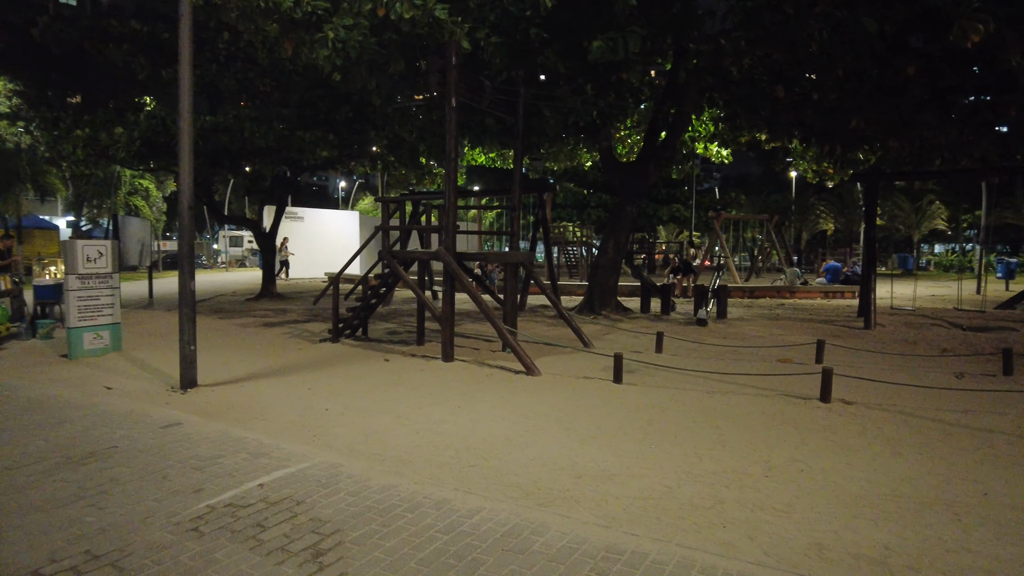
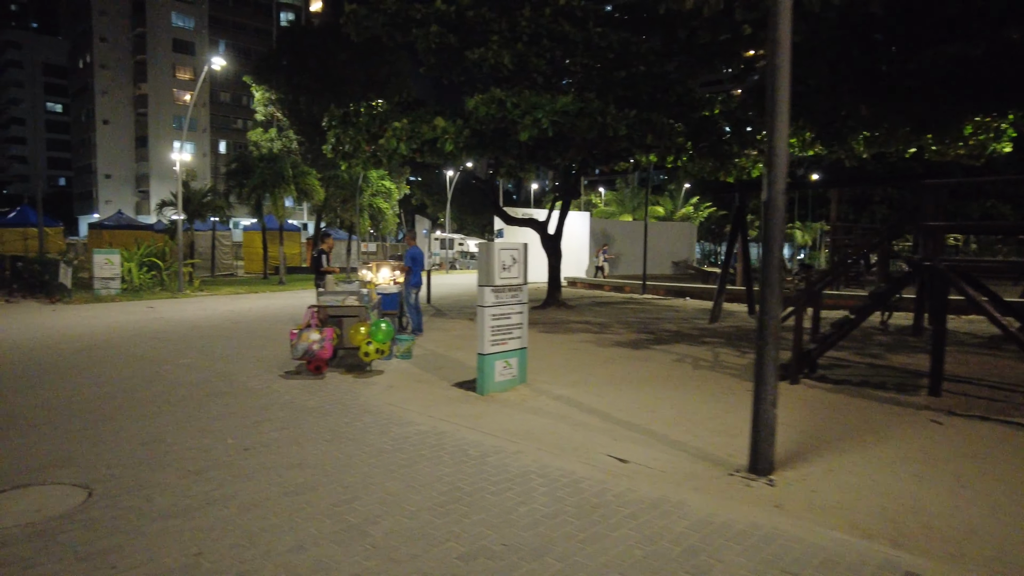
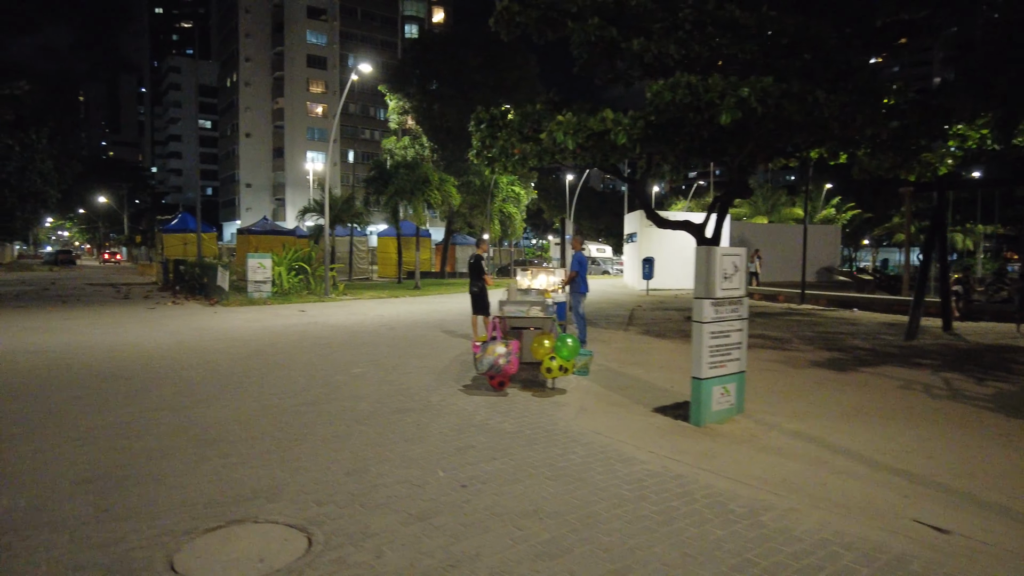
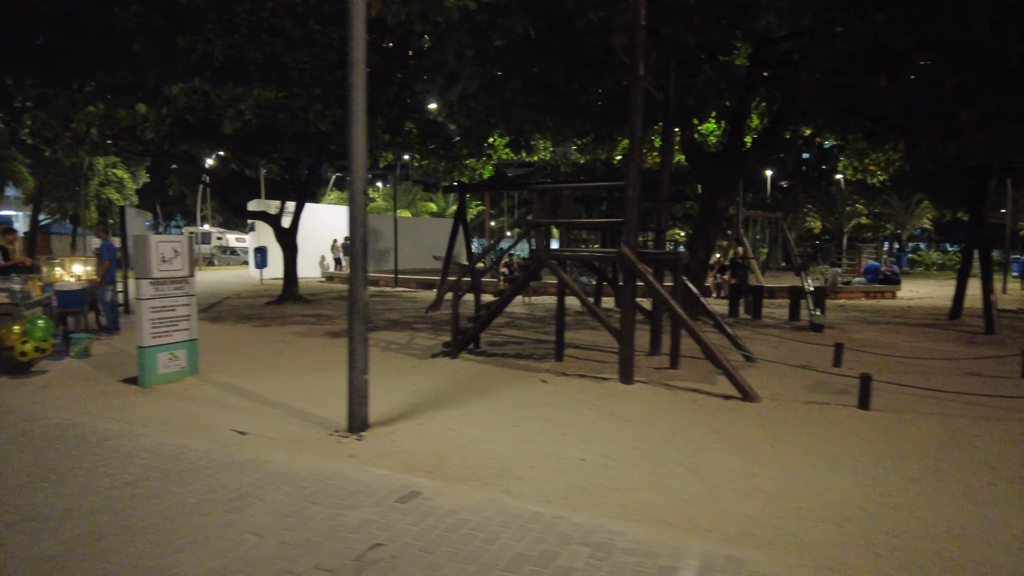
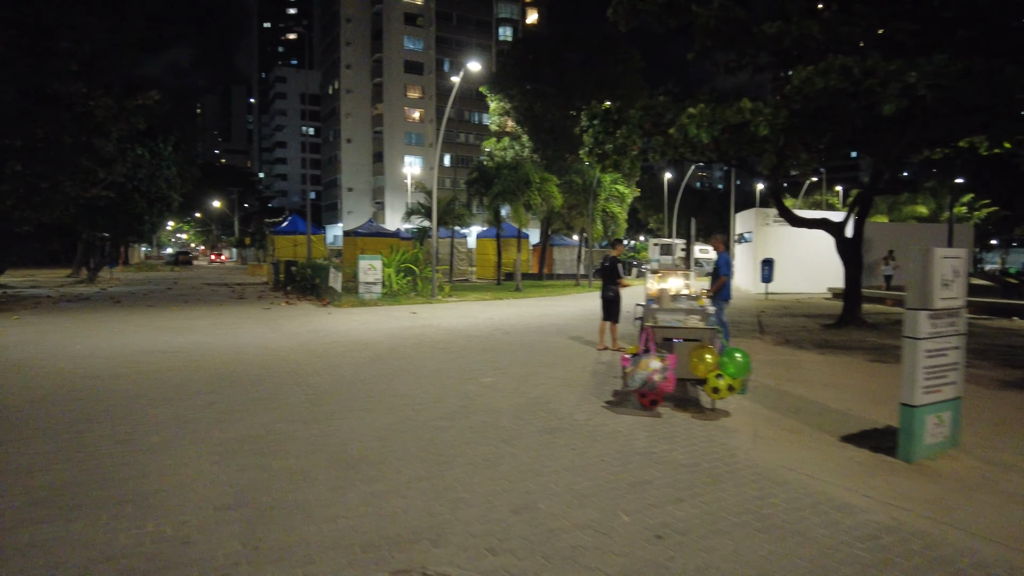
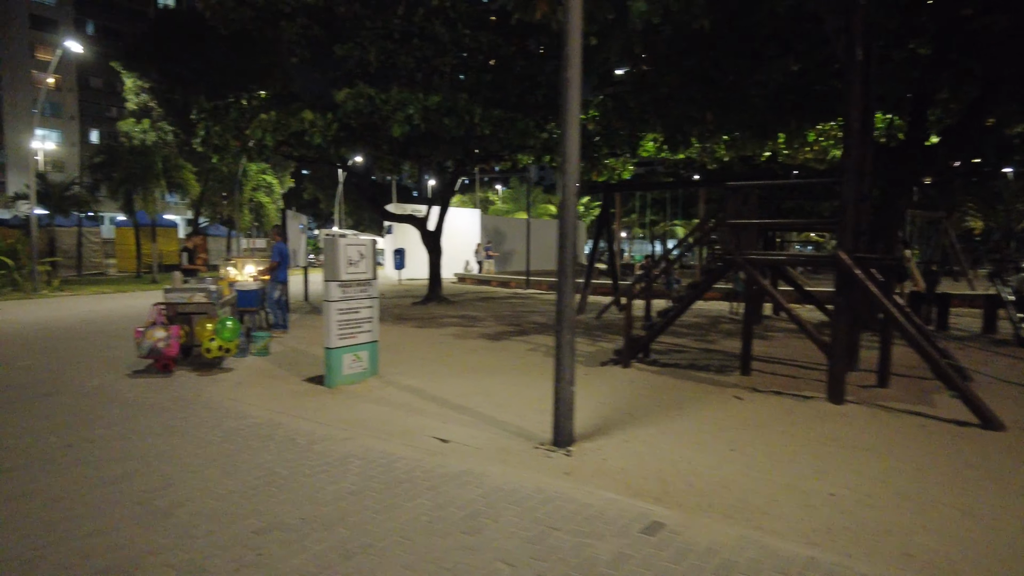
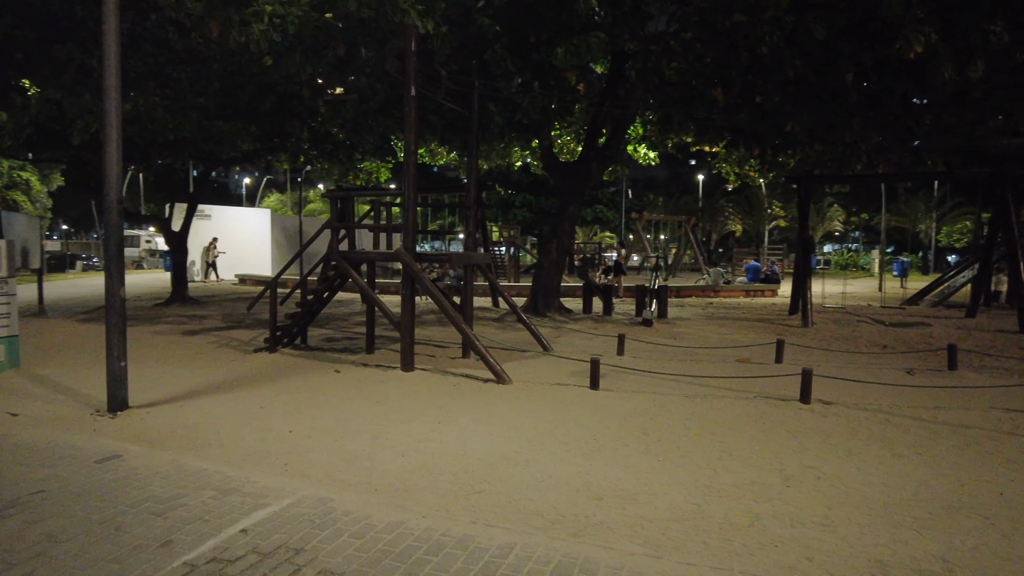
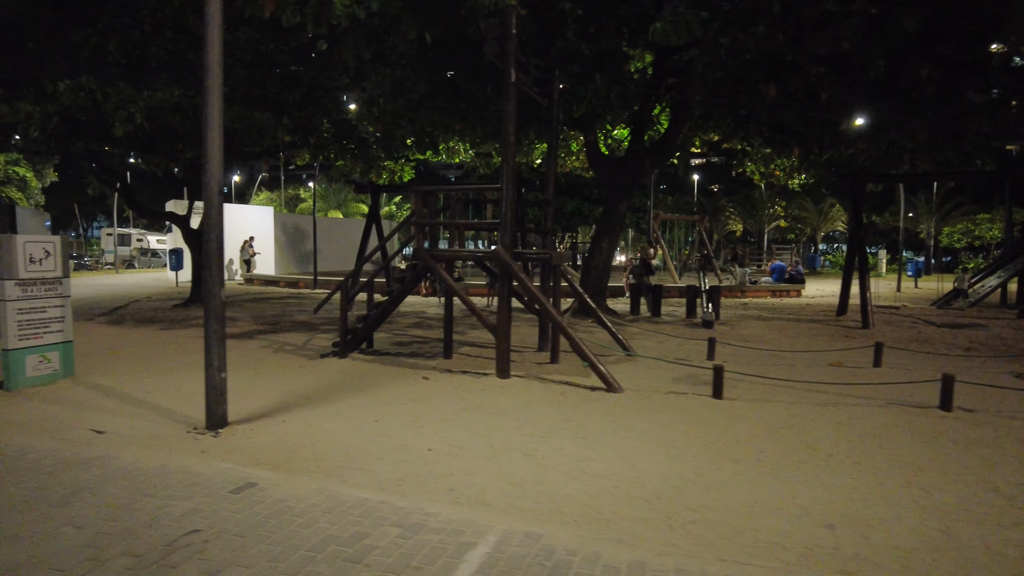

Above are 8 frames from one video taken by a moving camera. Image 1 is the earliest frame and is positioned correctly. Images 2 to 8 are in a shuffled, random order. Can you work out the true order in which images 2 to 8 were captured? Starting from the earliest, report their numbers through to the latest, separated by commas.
7, 8, 4, 6, 2, 3, 5
